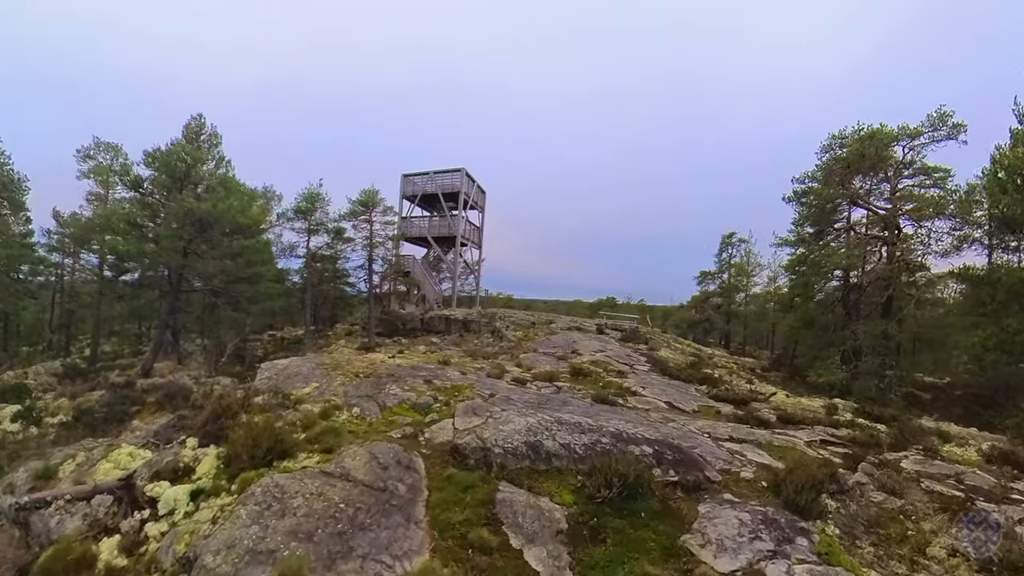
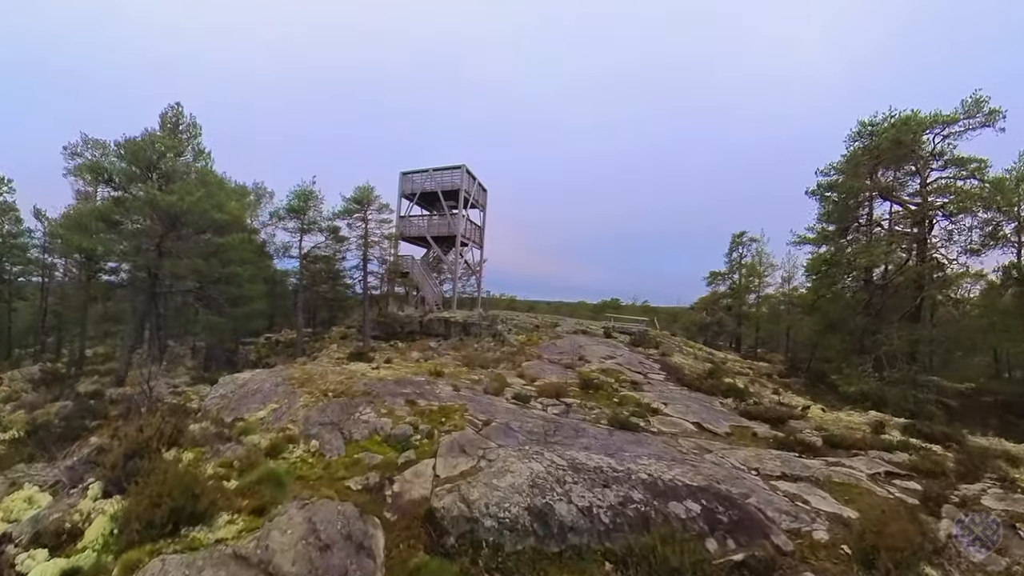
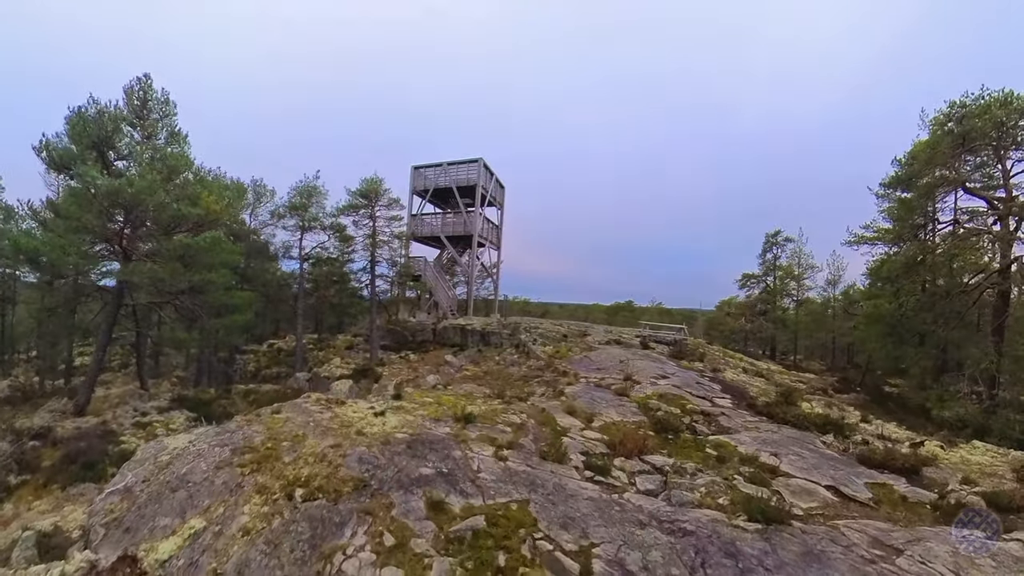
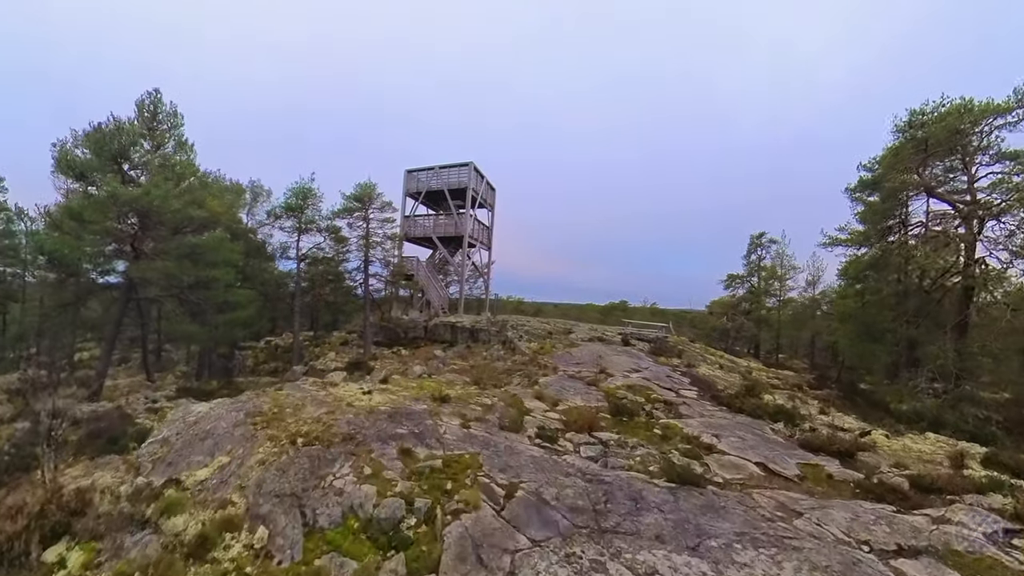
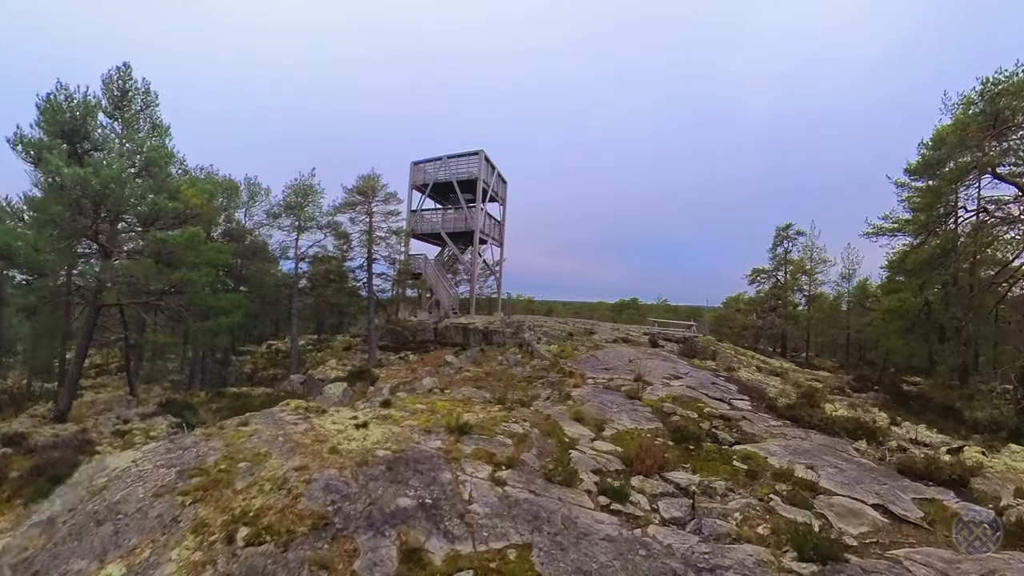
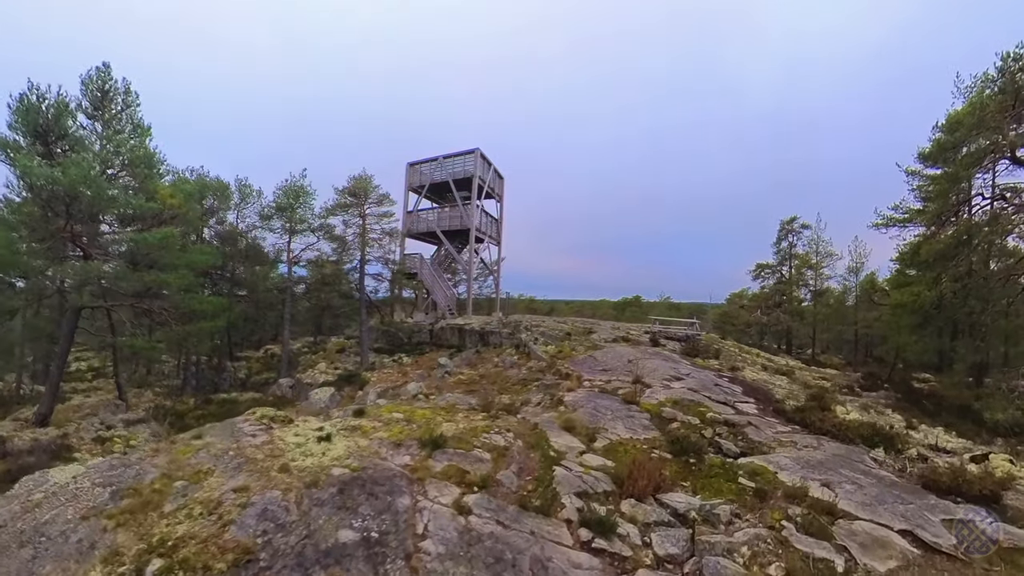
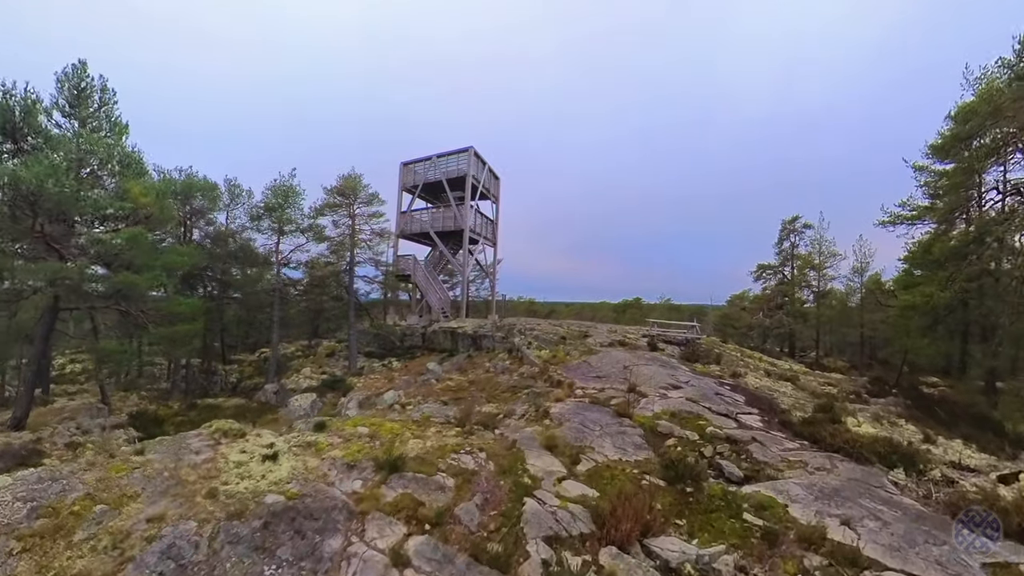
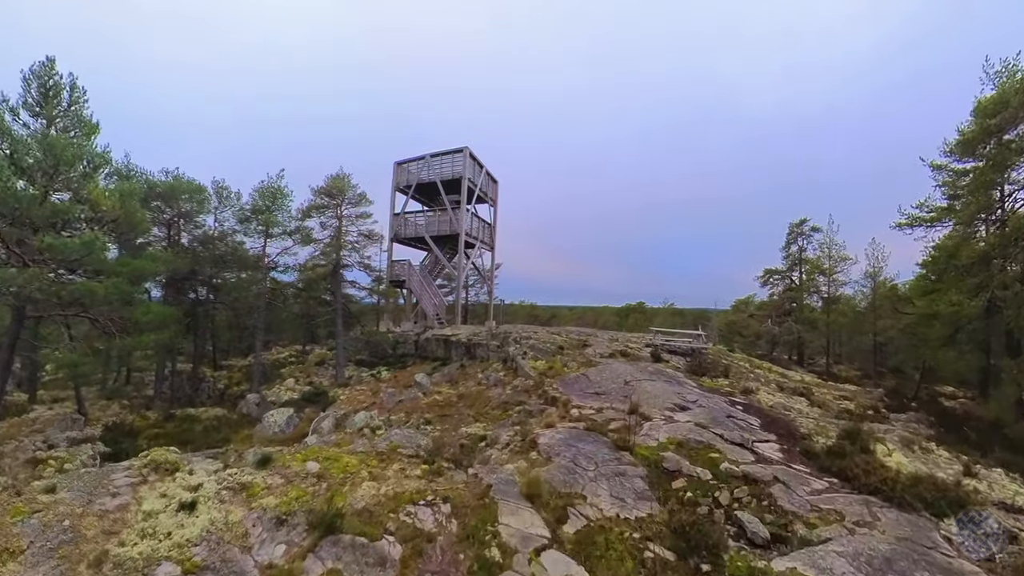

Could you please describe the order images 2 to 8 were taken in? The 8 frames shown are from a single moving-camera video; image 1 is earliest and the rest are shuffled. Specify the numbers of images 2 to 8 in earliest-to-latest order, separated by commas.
2, 4, 3, 5, 6, 7, 8
